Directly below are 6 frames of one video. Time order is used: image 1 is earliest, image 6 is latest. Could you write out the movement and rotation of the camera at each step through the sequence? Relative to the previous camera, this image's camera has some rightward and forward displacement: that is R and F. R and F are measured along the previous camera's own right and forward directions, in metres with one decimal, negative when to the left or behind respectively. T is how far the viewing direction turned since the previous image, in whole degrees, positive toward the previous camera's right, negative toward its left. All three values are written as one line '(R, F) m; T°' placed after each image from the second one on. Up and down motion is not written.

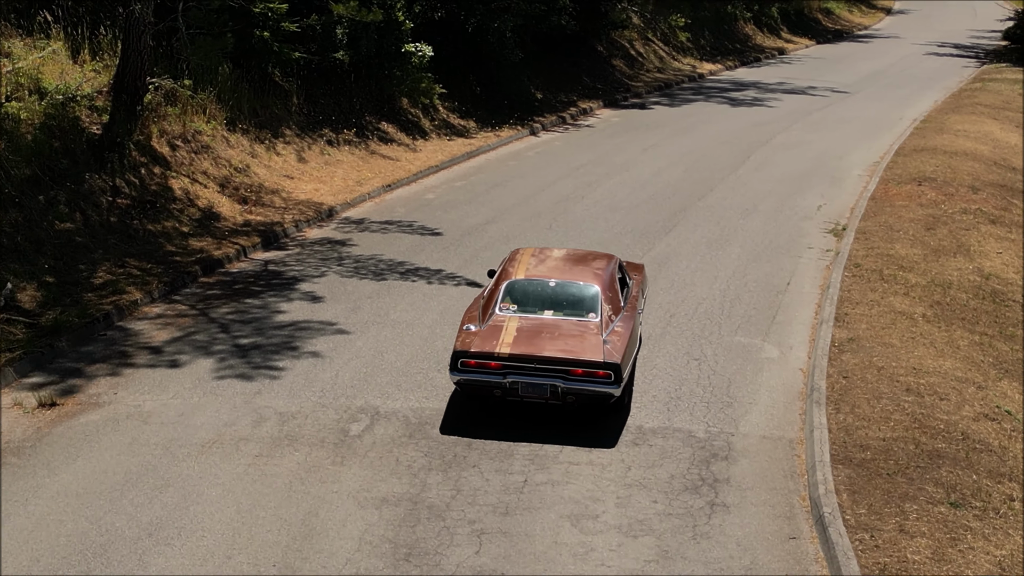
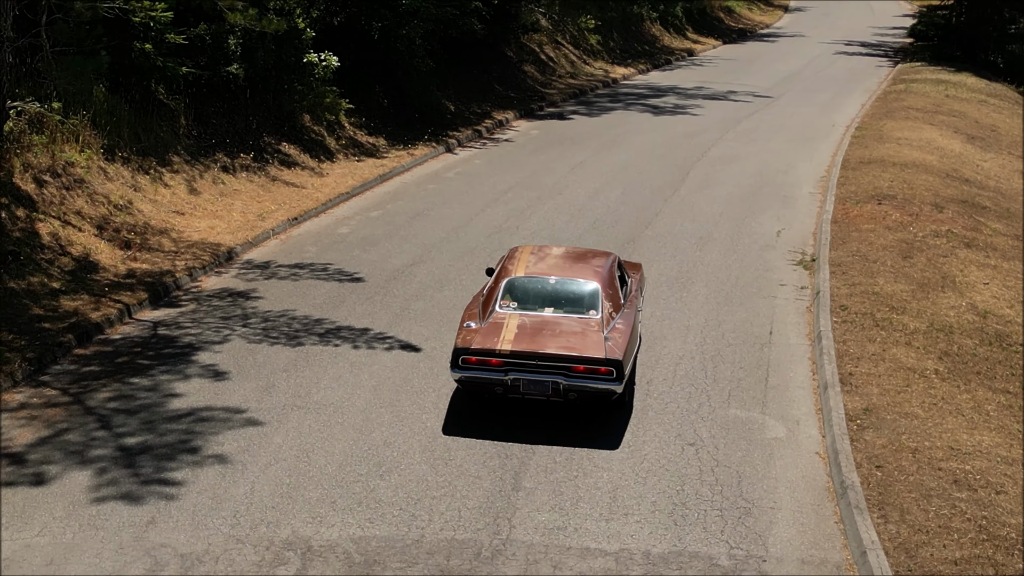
(-0.3, +1.7) m; +5°
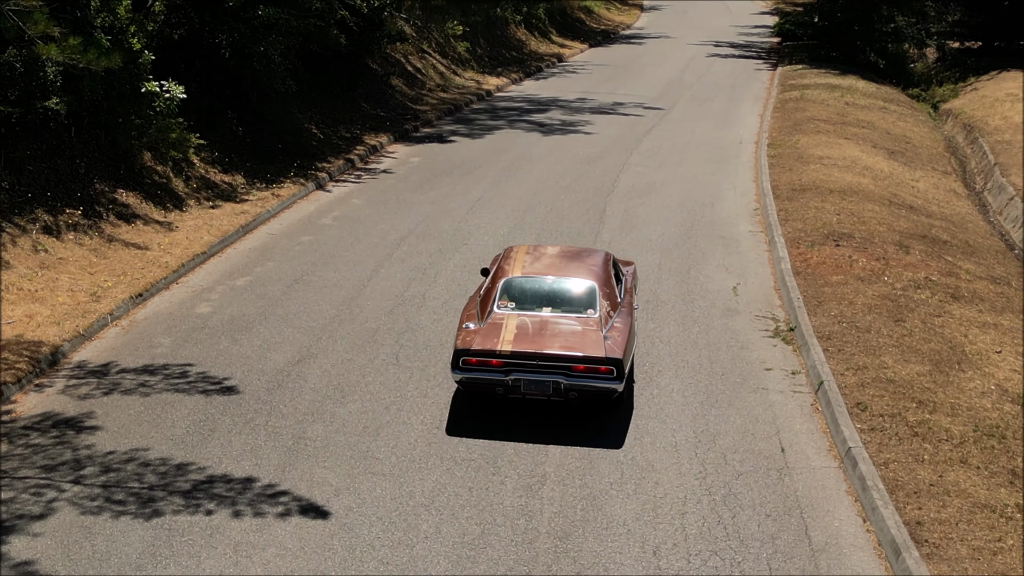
(-0.5, +2.5) m; +7°
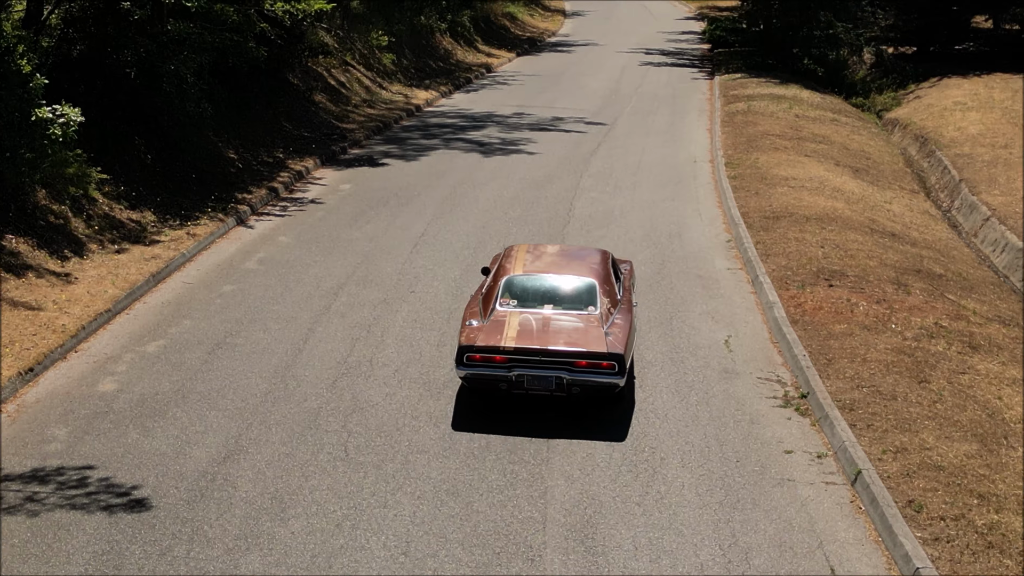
(-0.3, +1.5) m; +4°
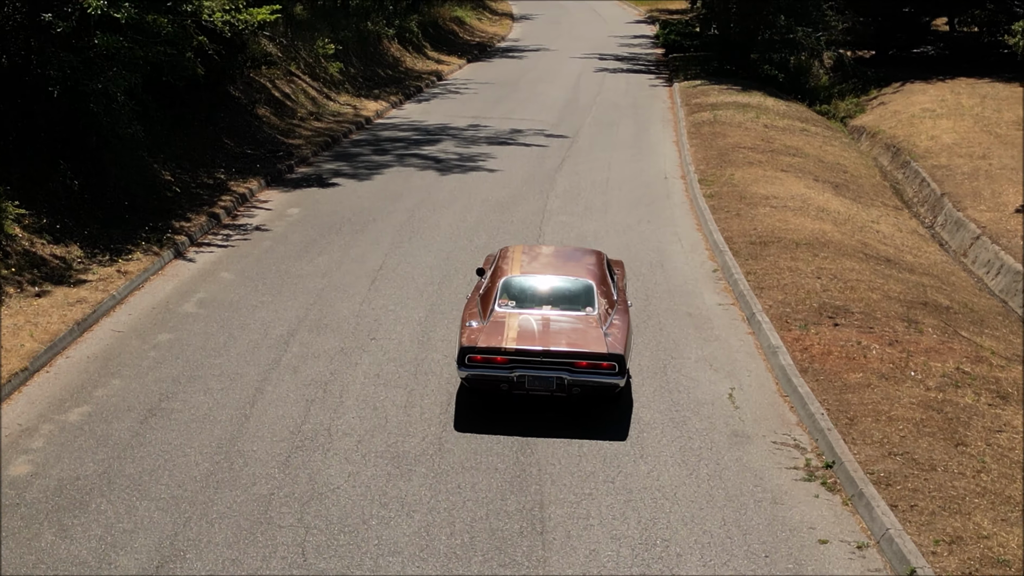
(-0.2, +1.2) m; +2°
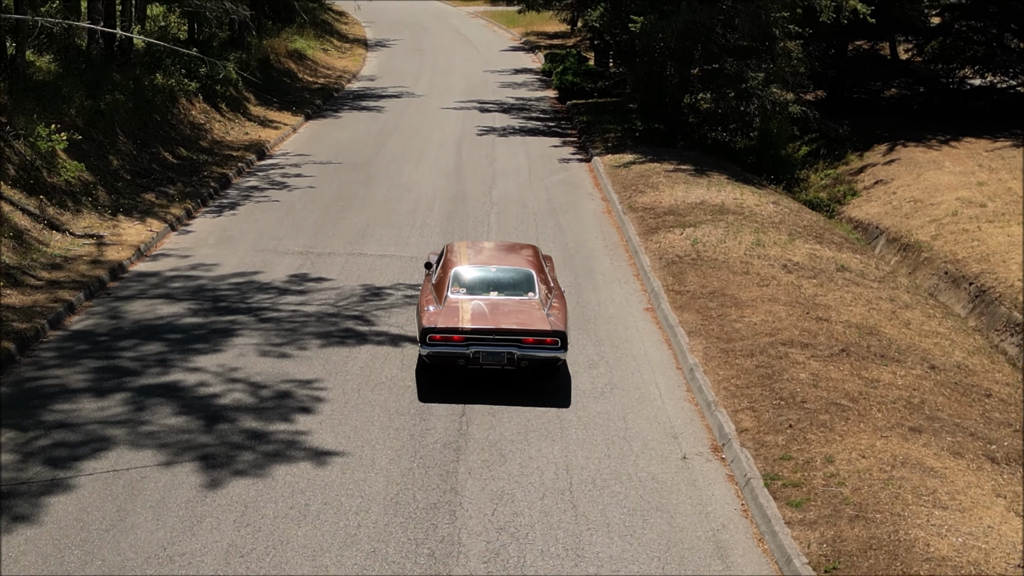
(+0.1, +9.0) m; +6°
